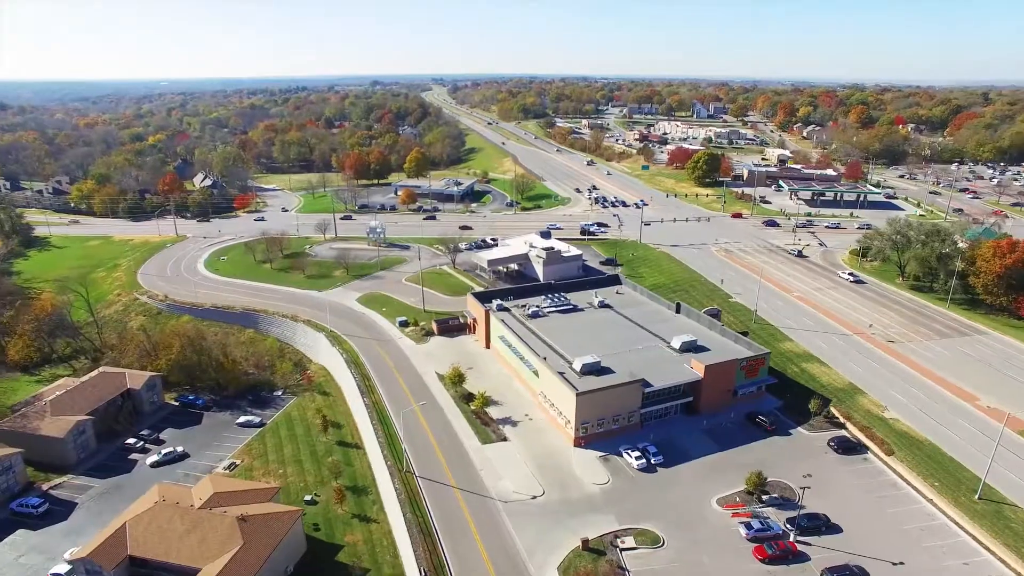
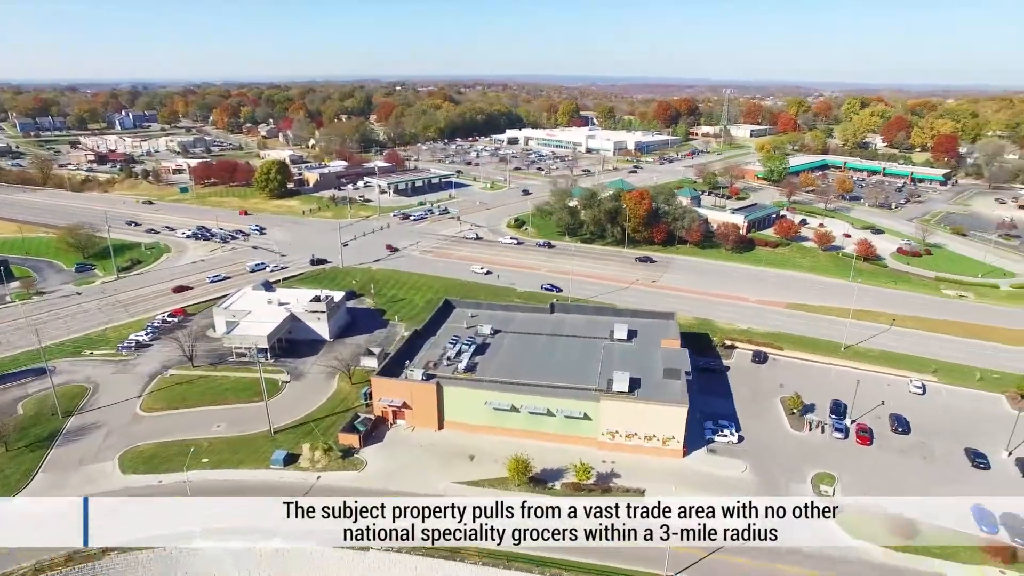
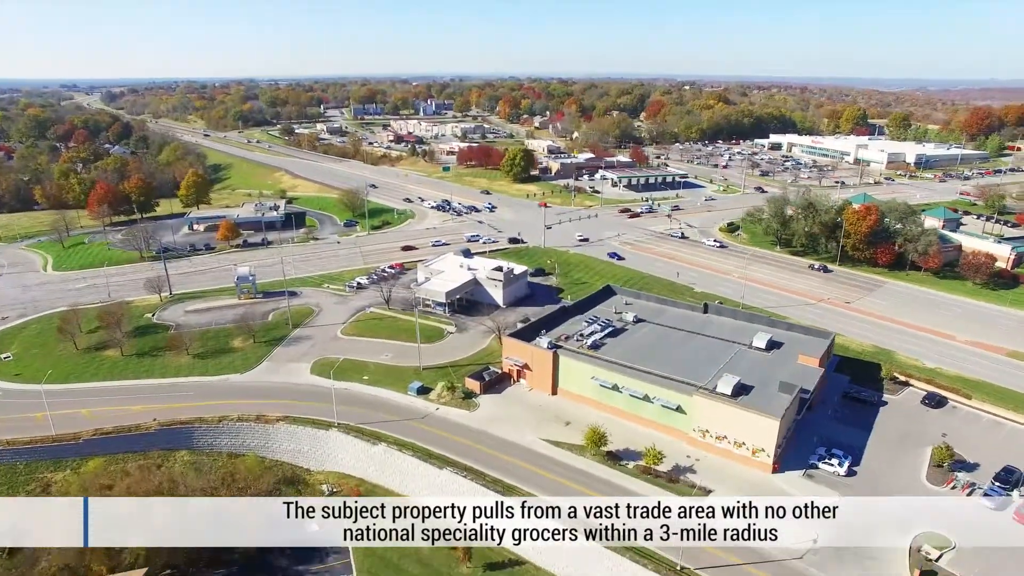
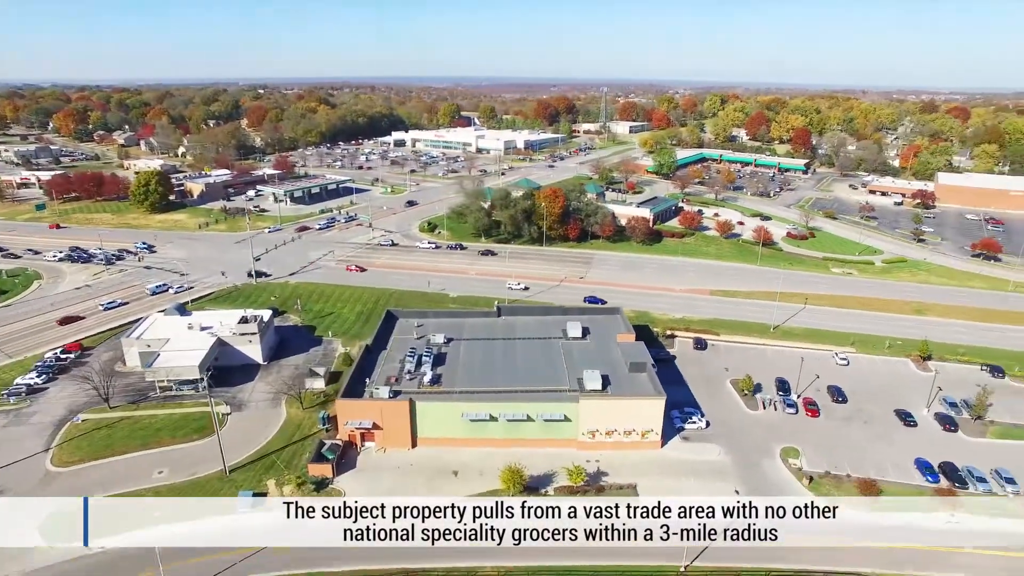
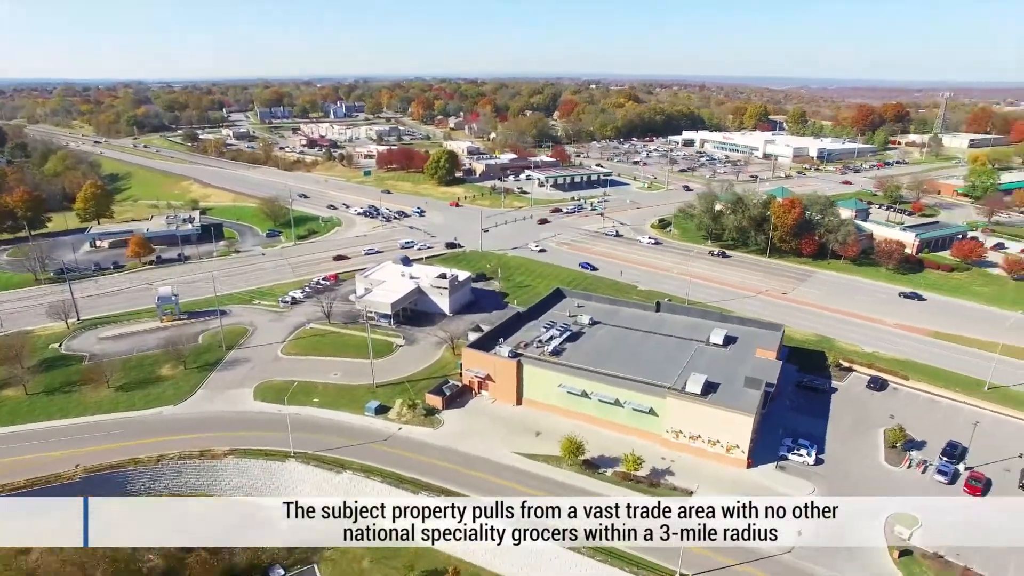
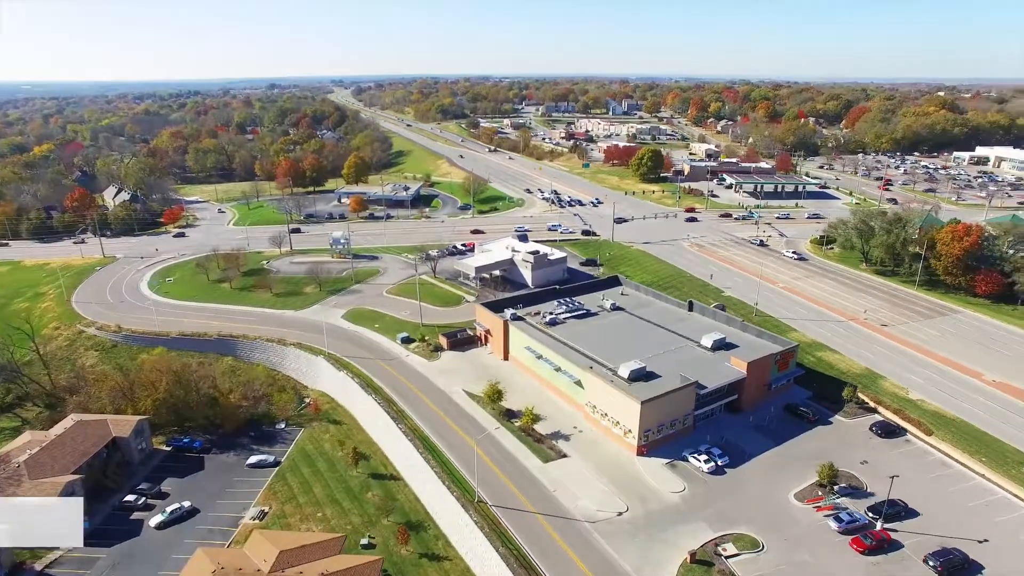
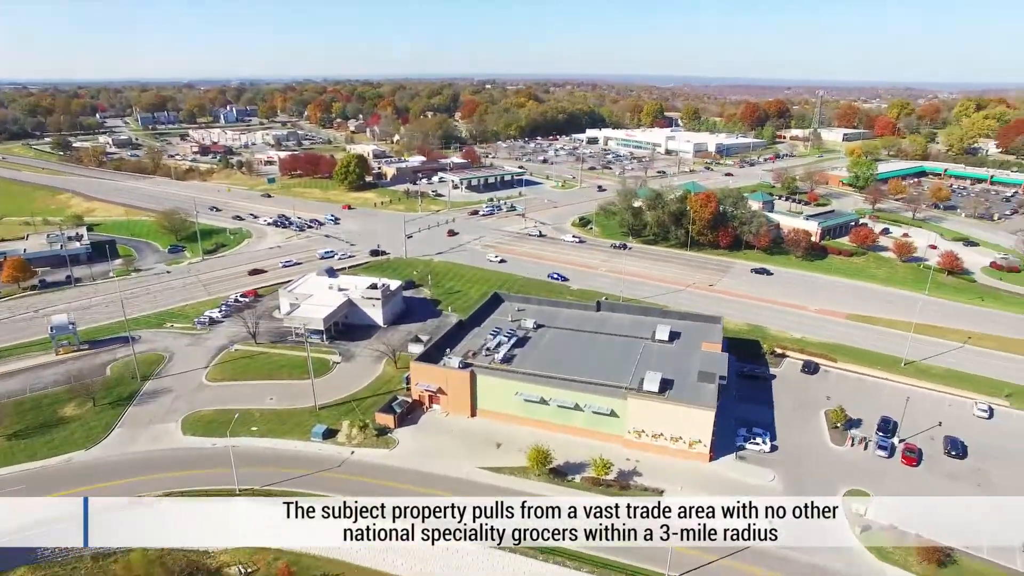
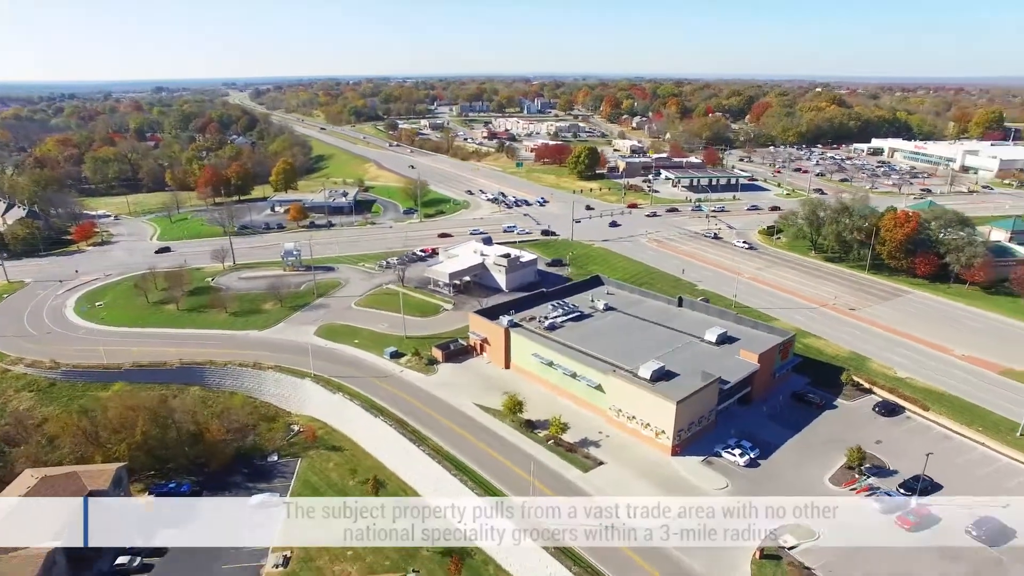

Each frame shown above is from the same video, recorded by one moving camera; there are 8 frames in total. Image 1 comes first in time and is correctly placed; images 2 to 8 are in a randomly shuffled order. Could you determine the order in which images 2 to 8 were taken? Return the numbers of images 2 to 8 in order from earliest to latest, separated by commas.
6, 8, 3, 5, 7, 2, 4
